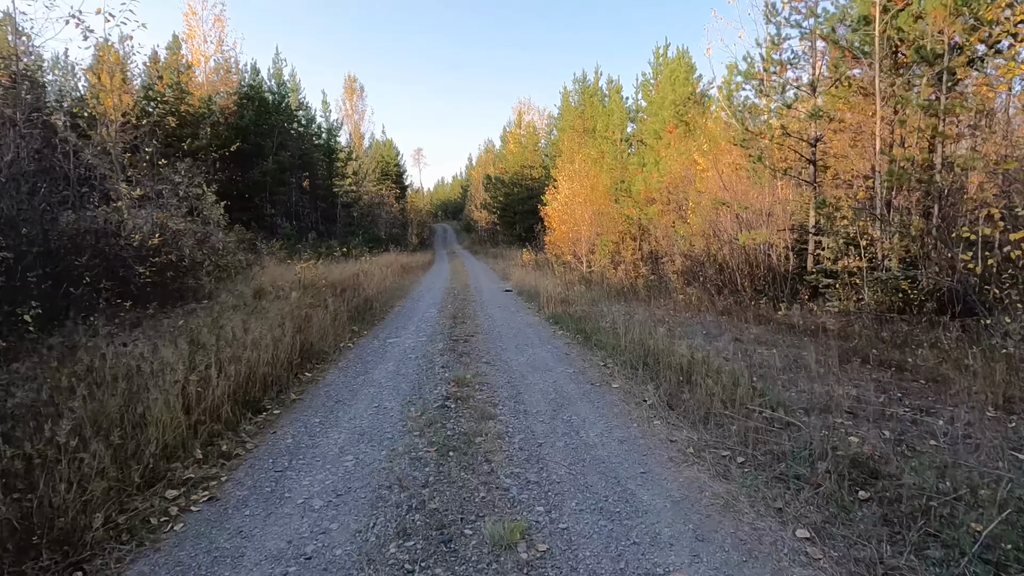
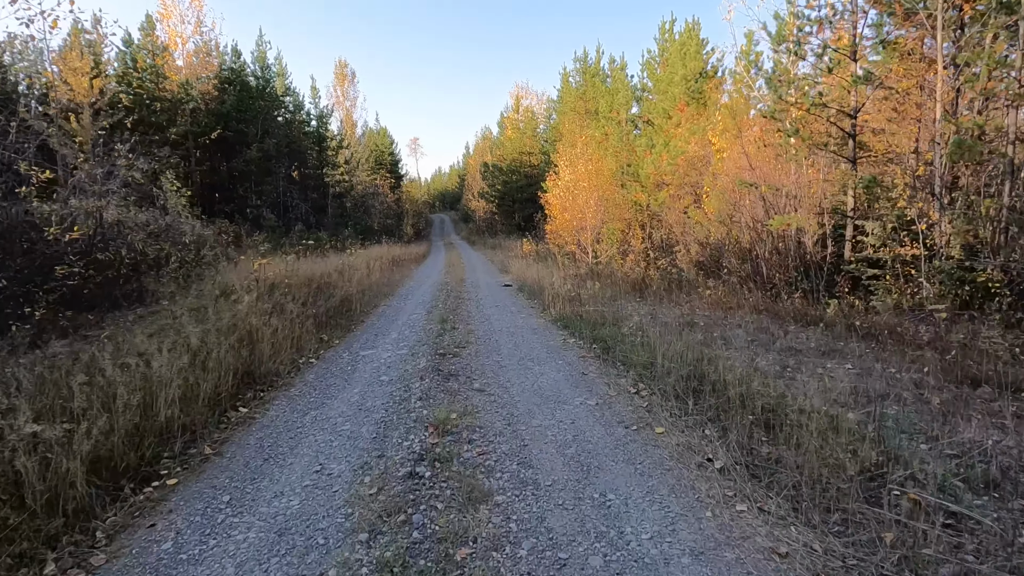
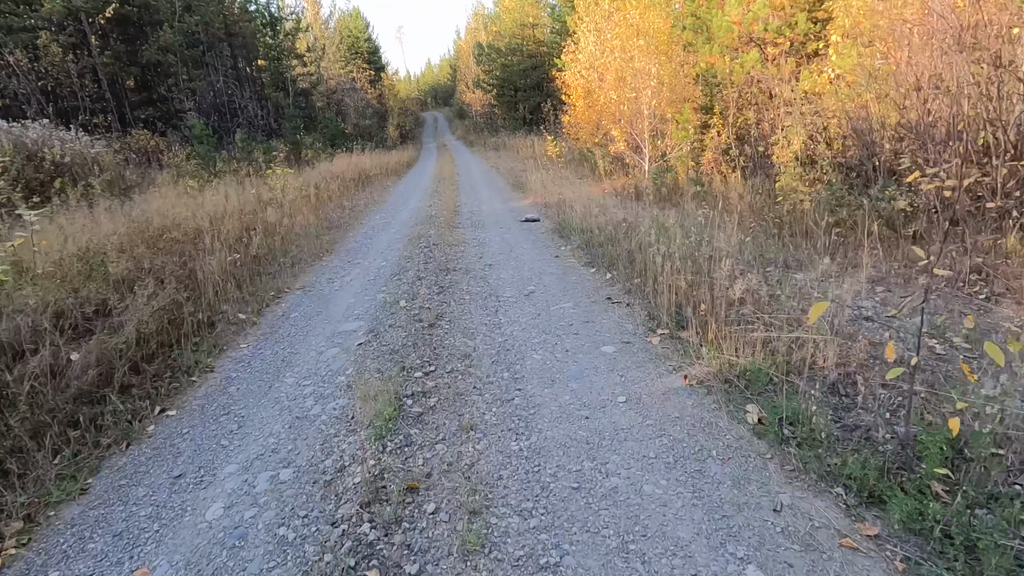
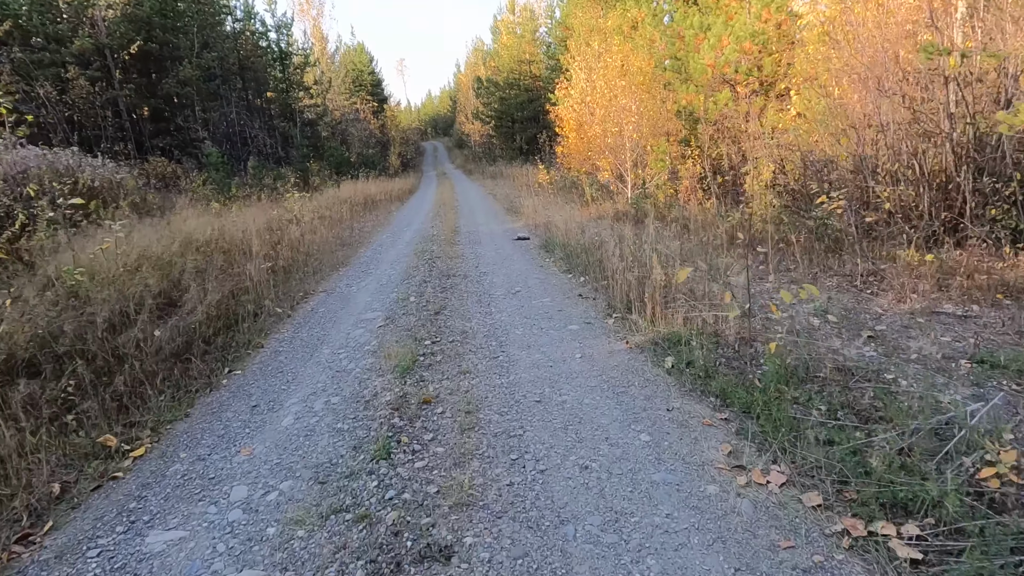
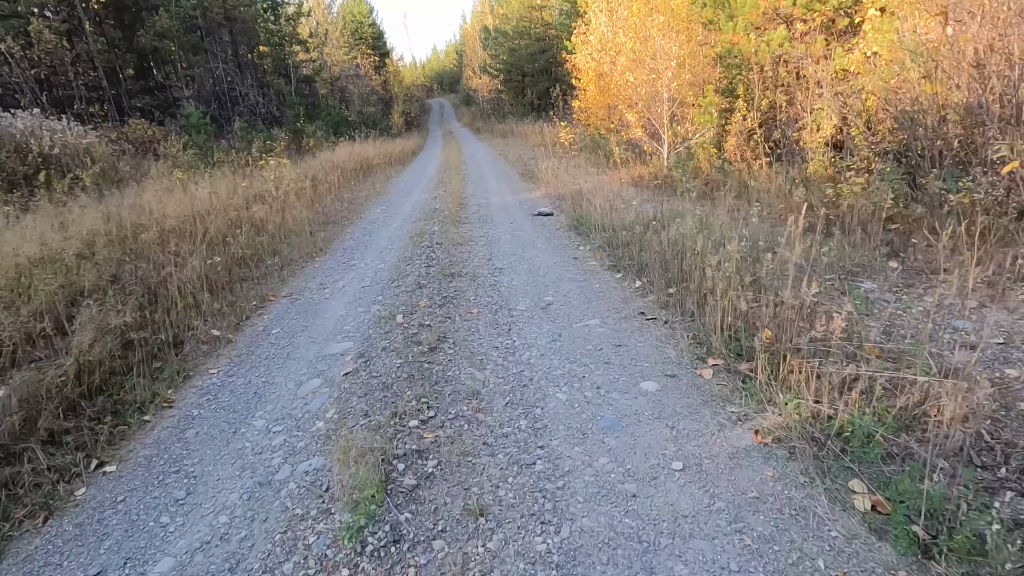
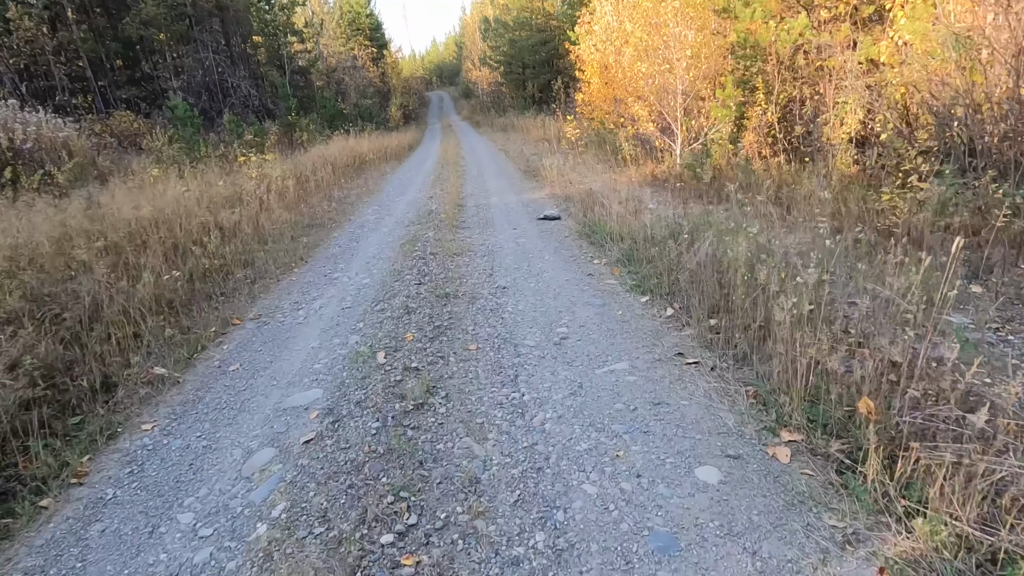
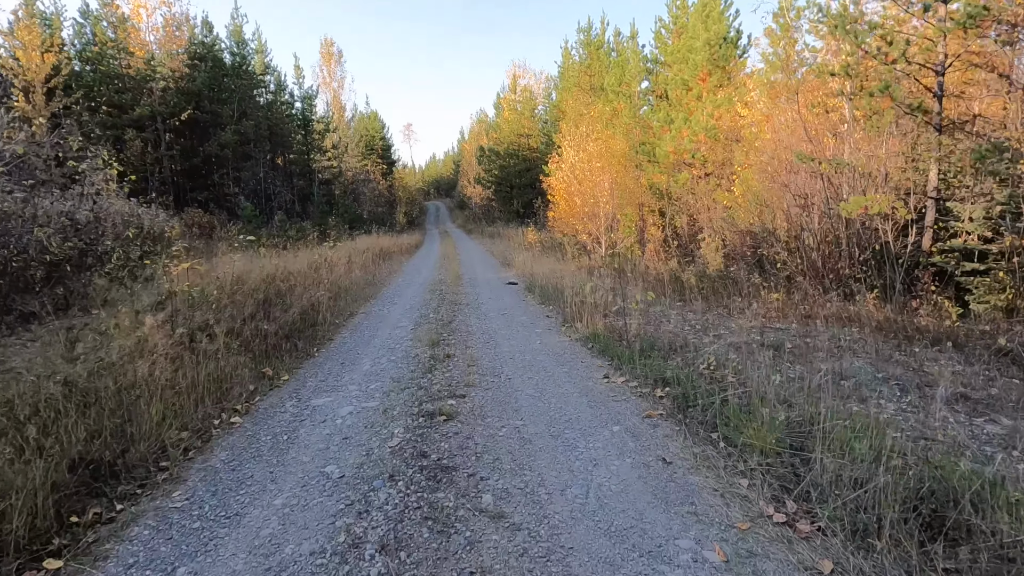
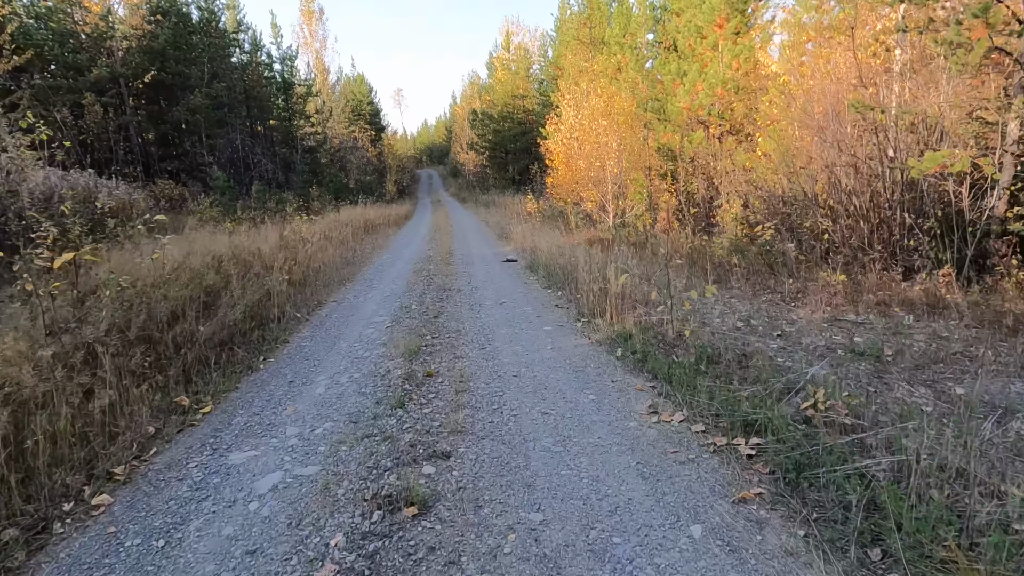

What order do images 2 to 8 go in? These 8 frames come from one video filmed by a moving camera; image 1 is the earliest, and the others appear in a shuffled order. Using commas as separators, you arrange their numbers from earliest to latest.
2, 7, 8, 4, 3, 5, 6
